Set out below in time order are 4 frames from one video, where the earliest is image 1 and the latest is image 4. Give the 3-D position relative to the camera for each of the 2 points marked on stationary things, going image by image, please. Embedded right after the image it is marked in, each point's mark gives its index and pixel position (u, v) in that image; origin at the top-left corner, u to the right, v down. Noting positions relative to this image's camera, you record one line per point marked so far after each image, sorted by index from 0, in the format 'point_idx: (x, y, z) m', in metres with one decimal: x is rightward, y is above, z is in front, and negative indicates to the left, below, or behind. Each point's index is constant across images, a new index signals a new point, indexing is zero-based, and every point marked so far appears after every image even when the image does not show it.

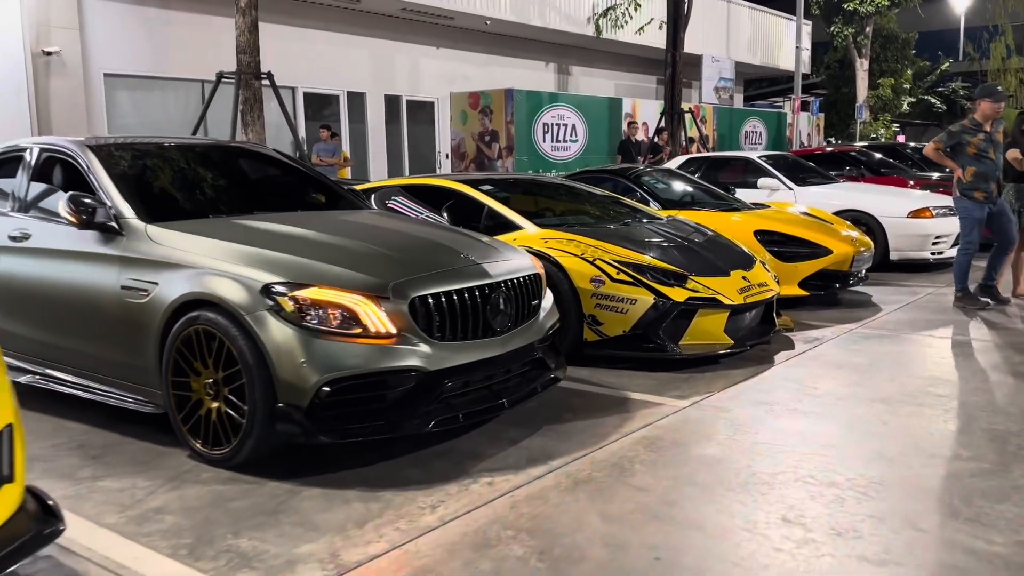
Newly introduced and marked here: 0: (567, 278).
0: (+0.4, +0.1, +5.3) m
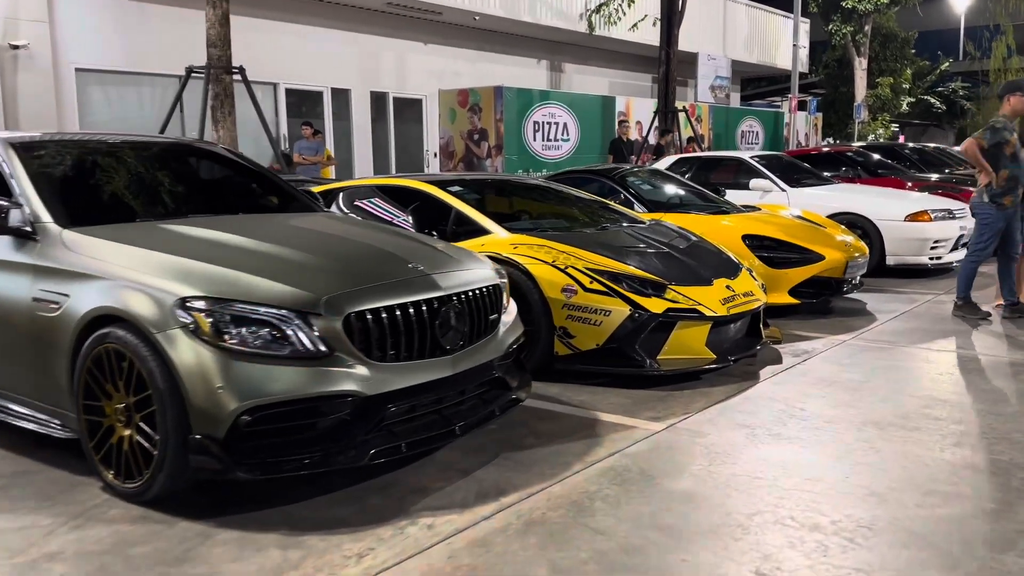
0: (+0.1, 0.0, +4.9) m
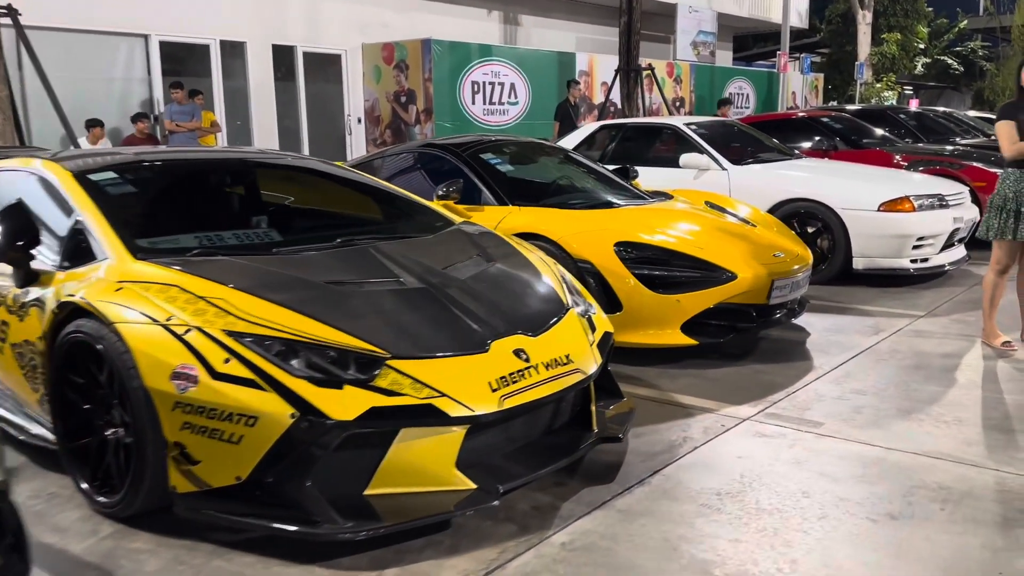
0: (-1.2, -0.3, +2.7) m
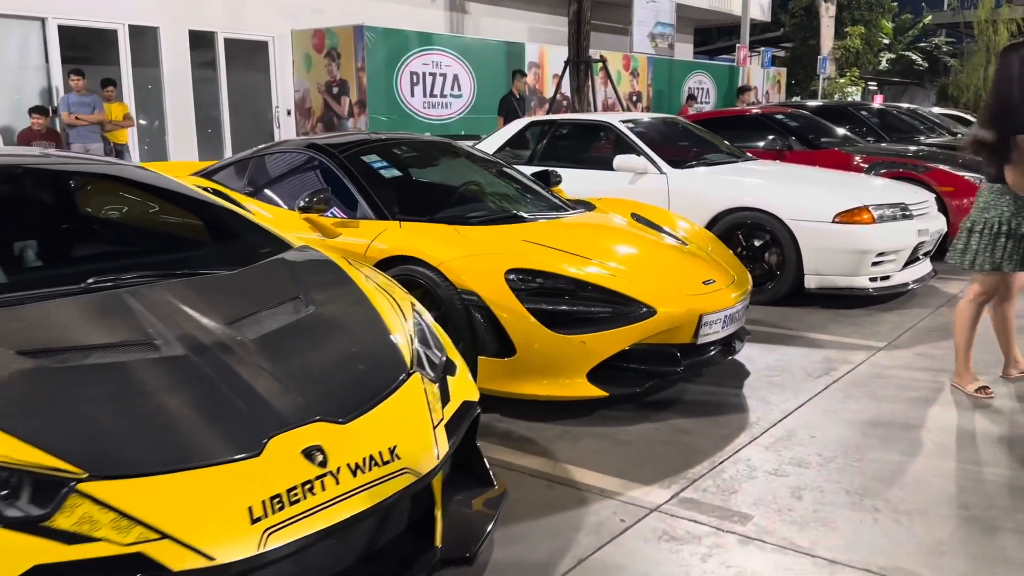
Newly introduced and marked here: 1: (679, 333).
0: (-1.8, -0.5, +1.8) m
1: (+0.8, -0.2, +3.8) m
